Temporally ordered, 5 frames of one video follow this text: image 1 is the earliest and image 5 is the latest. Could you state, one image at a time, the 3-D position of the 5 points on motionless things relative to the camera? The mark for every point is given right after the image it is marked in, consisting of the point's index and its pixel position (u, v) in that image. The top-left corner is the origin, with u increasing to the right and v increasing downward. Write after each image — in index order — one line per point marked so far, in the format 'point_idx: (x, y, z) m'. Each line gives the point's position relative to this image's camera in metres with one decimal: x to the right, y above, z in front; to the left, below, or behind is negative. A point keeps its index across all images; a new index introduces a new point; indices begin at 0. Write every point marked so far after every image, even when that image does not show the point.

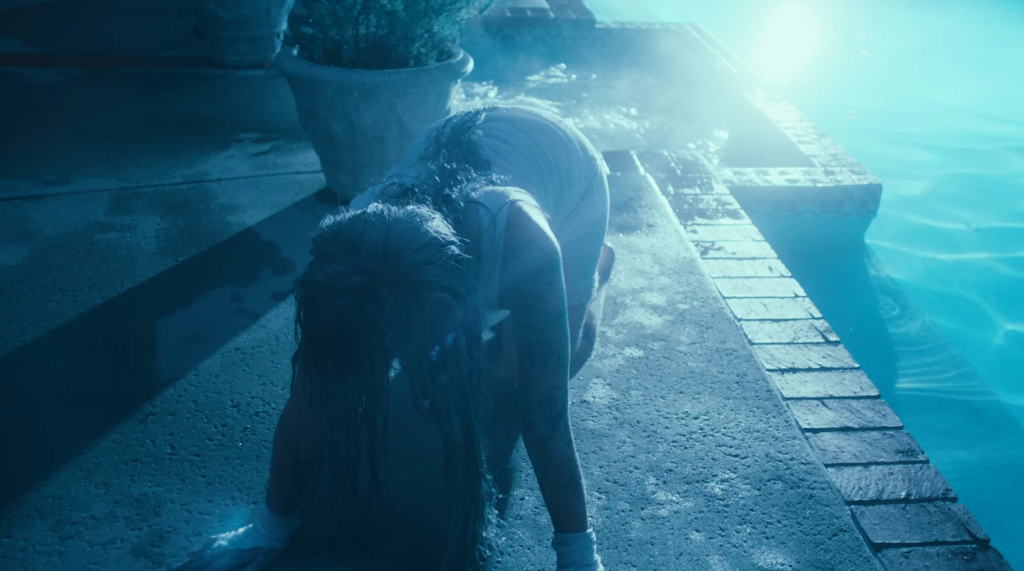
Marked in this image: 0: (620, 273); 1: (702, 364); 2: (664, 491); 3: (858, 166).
0: (+0.4, +0.1, +3.4) m
1: (+0.6, -0.2, +2.9) m
2: (+0.4, -0.5, +2.4) m
3: (+1.7, +0.6, +4.6) m
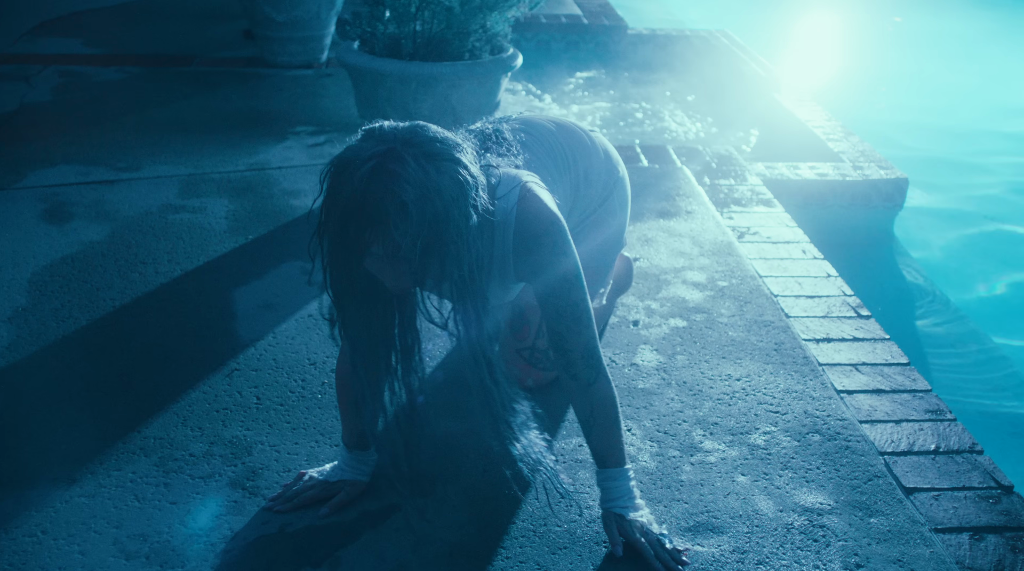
0: (+0.6, +0.1, +3.6) m
1: (+0.8, -0.2, +3.1) m
2: (+0.6, -0.4, +2.6) m
3: (+1.9, +0.6, +4.8) m
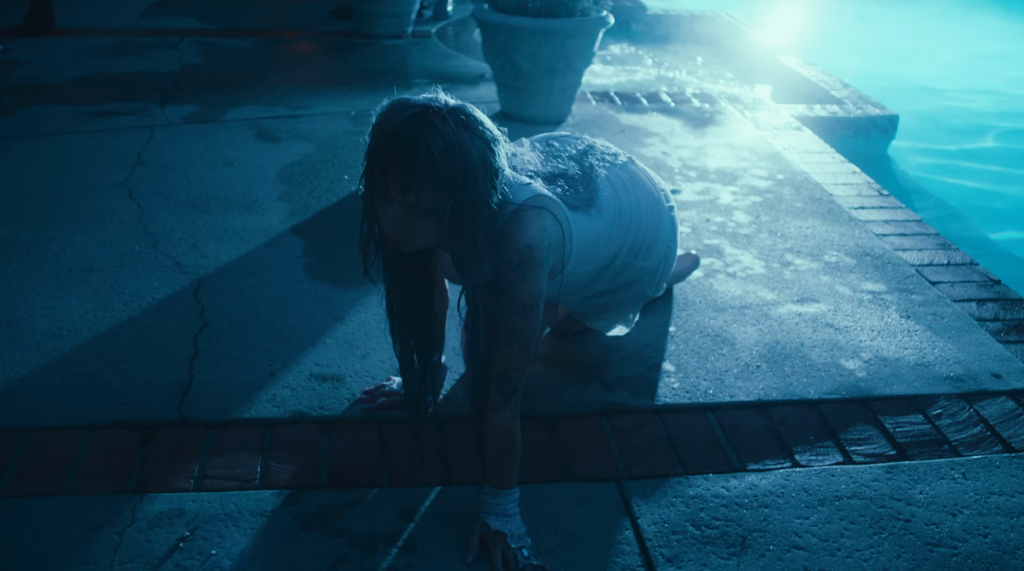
0: (+1.1, +0.7, +4.8) m
1: (+1.4, +0.4, +4.3) m
2: (+1.2, +0.1, +3.8) m
3: (+2.4, +1.2, +6.0) m
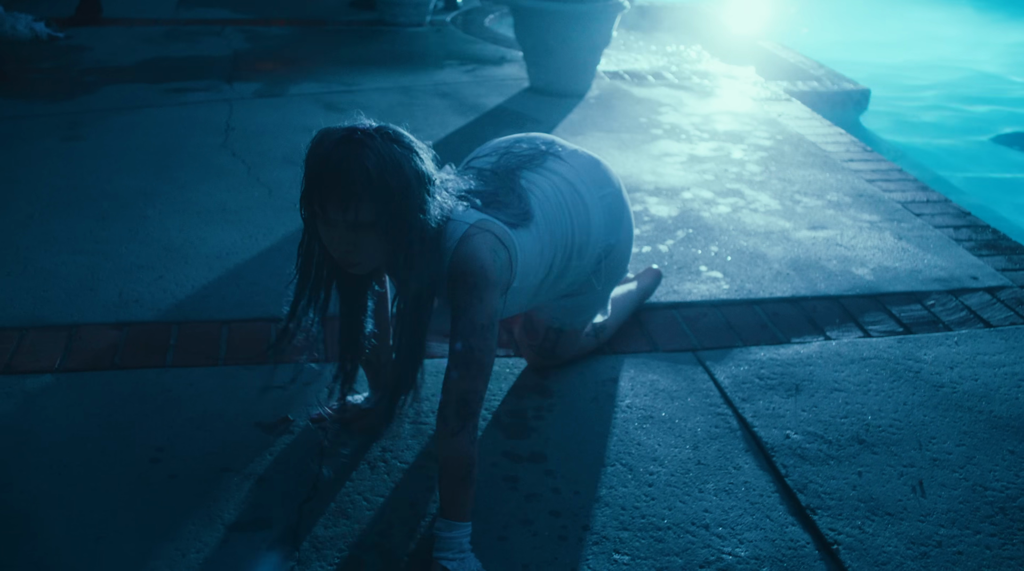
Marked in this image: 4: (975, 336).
0: (+1.4, +1.0, +5.6) m
1: (+1.6, +0.7, +5.1) m
2: (+1.4, +0.4, +4.5) m
3: (+2.5, +1.5, +6.9) m
4: (+1.7, -0.2, +3.4) m
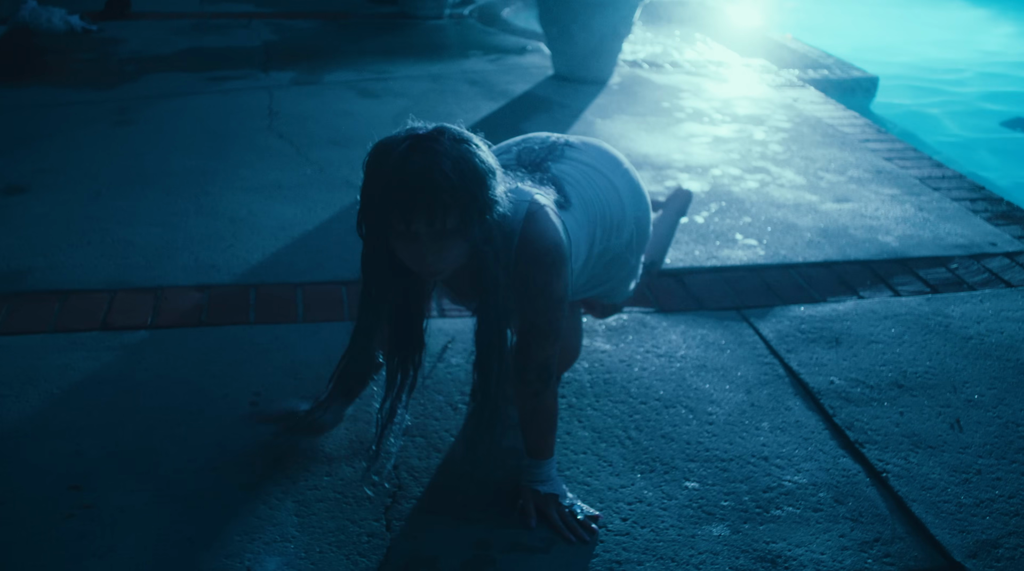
0: (+1.5, +1.1, +5.8) m
1: (+1.8, +0.9, +5.3) m
2: (+1.6, +0.6, +4.8) m
3: (+2.7, +1.7, +7.1) m
4: (+1.9, 0.0, +3.6) m
